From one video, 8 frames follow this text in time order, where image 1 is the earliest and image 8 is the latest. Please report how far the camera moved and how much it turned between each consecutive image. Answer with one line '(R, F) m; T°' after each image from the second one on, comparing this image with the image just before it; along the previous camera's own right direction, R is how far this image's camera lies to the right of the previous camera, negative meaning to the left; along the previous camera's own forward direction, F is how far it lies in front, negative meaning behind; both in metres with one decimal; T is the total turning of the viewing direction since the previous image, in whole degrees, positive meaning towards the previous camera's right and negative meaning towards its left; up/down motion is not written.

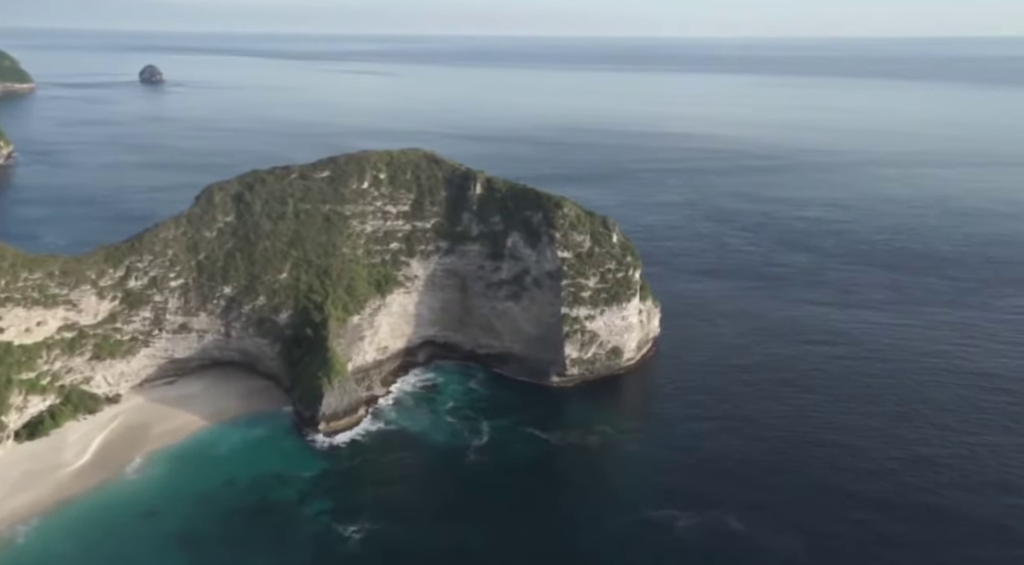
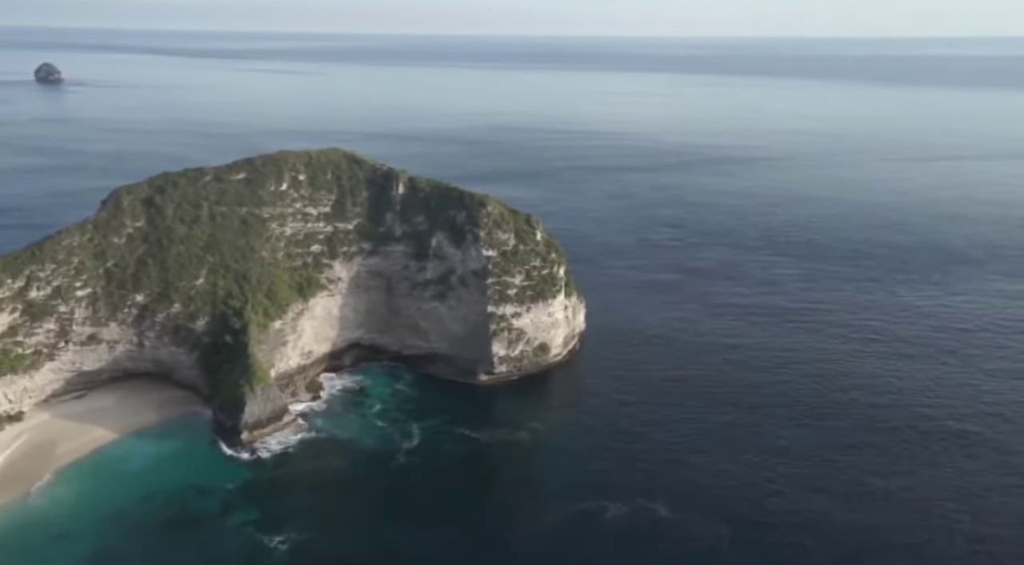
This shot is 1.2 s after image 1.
(+0.5, +0.1) m; +5°
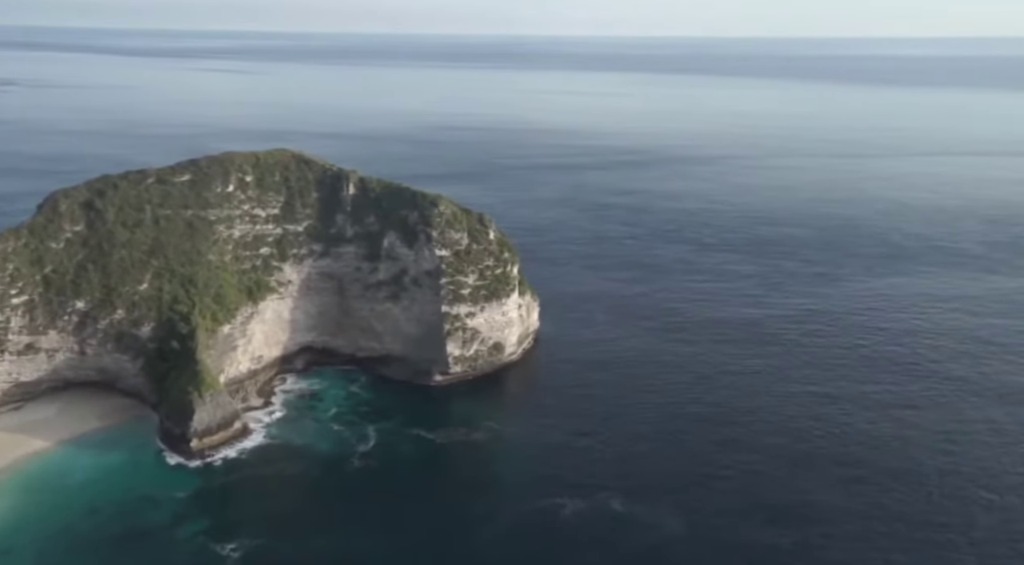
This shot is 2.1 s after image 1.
(+0.1, +0.2) m; +3°
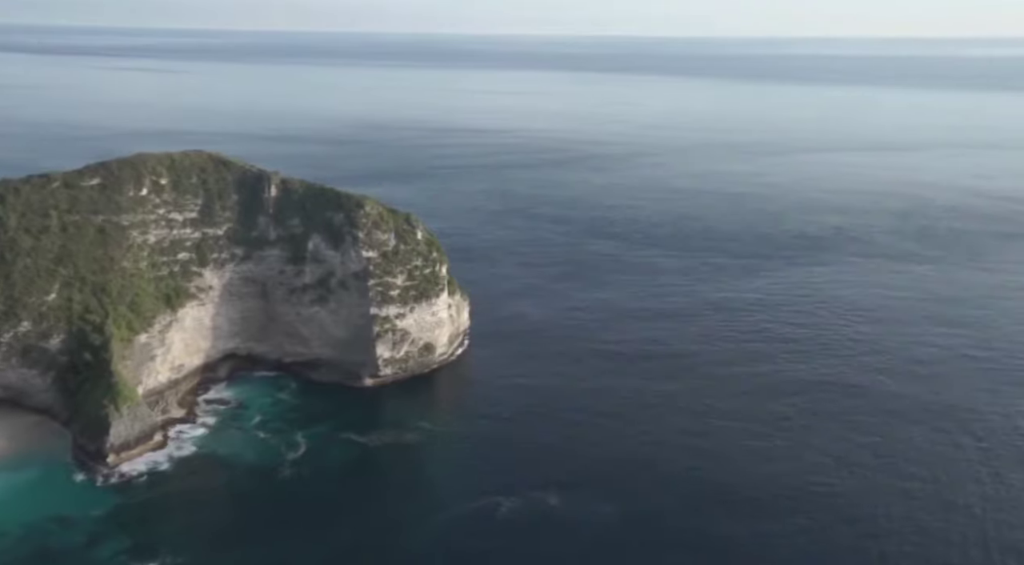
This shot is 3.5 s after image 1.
(+0.2, +0.3) m; +5°
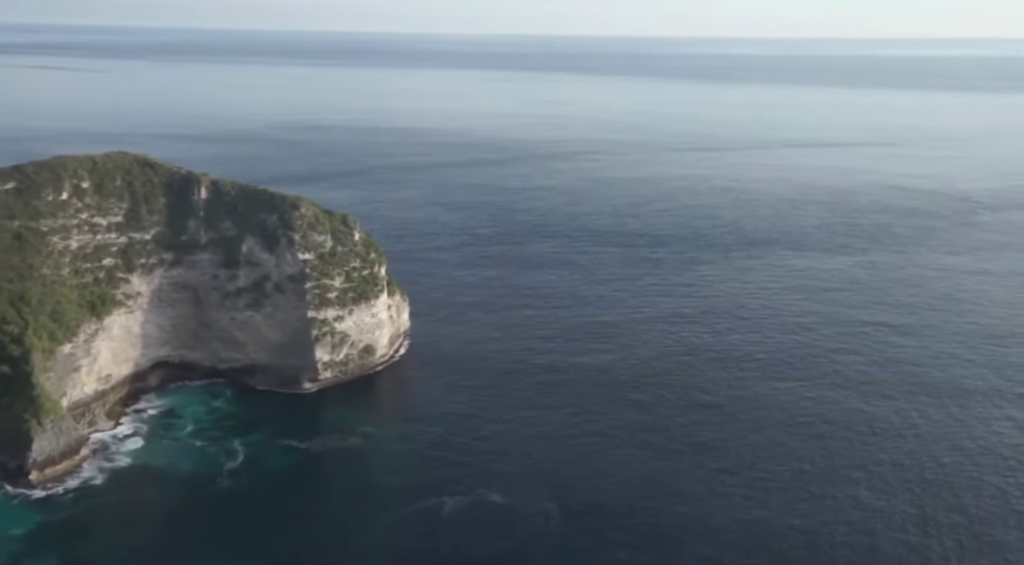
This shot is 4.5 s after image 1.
(+0.3, +0.3) m; +4°
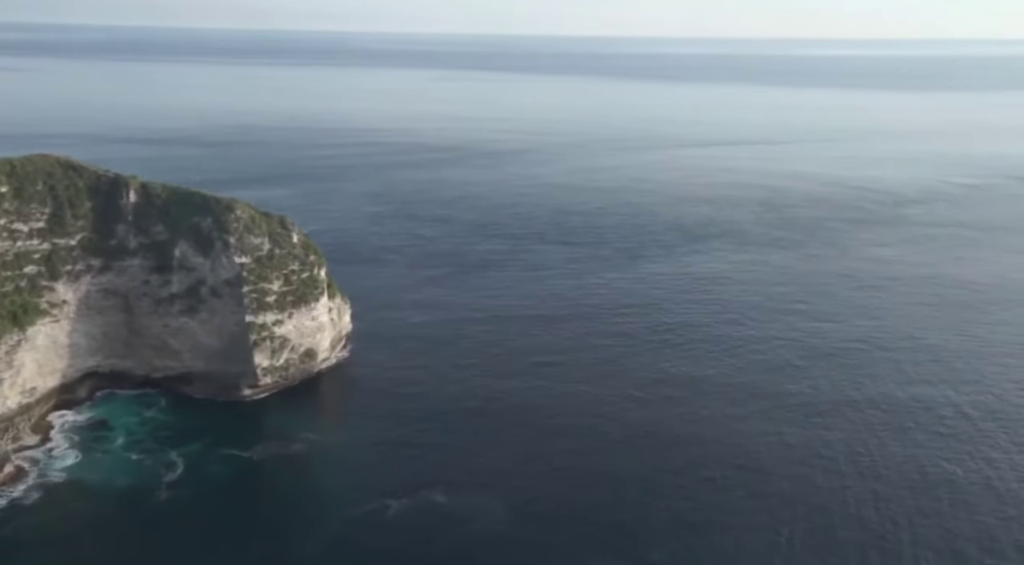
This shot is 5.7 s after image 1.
(+0.1, +0.4) m; +4°
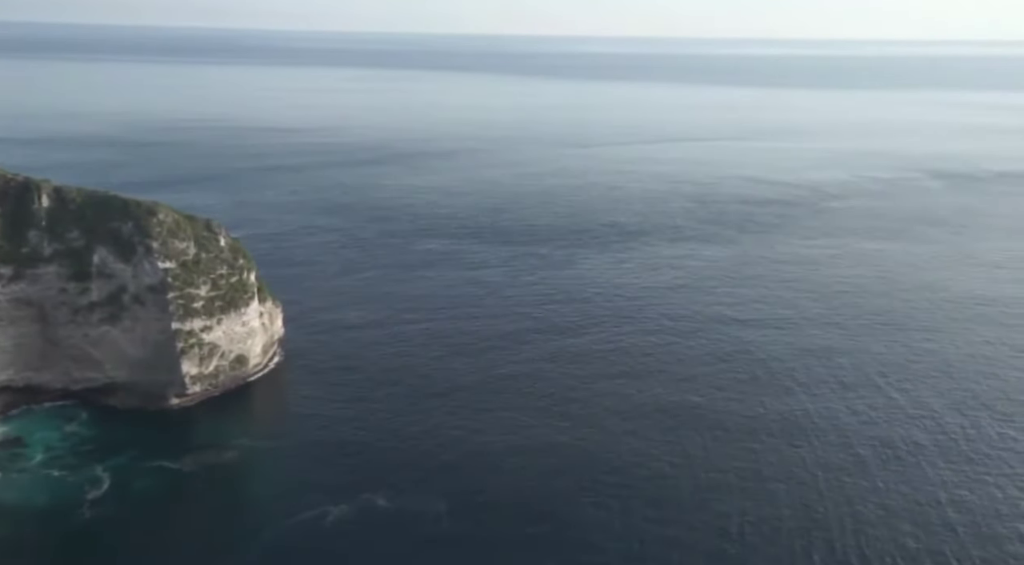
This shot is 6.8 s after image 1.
(+0.5, +0.7) m; +4°
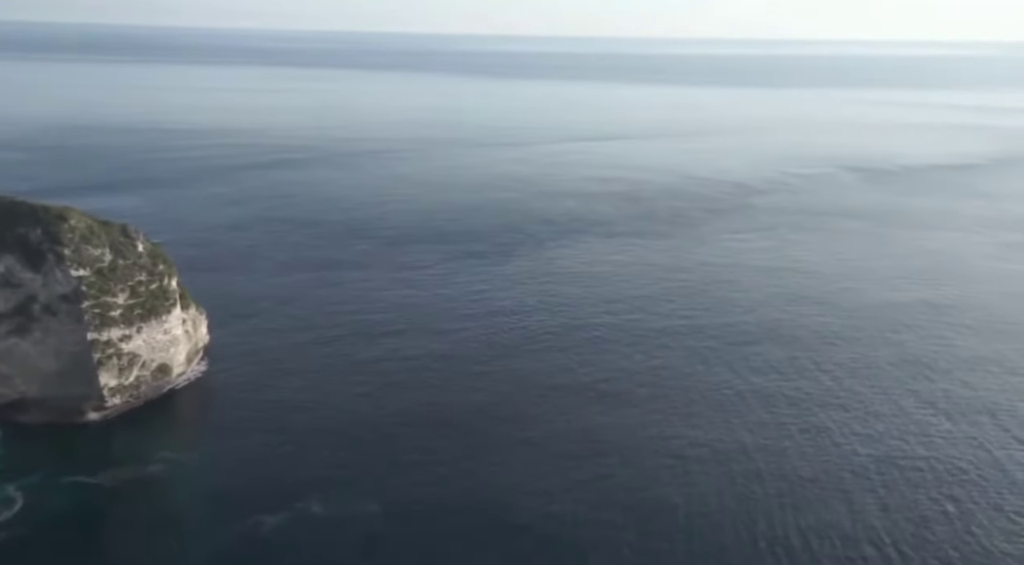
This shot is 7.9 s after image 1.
(-0.2, +0.3) m; +5°
